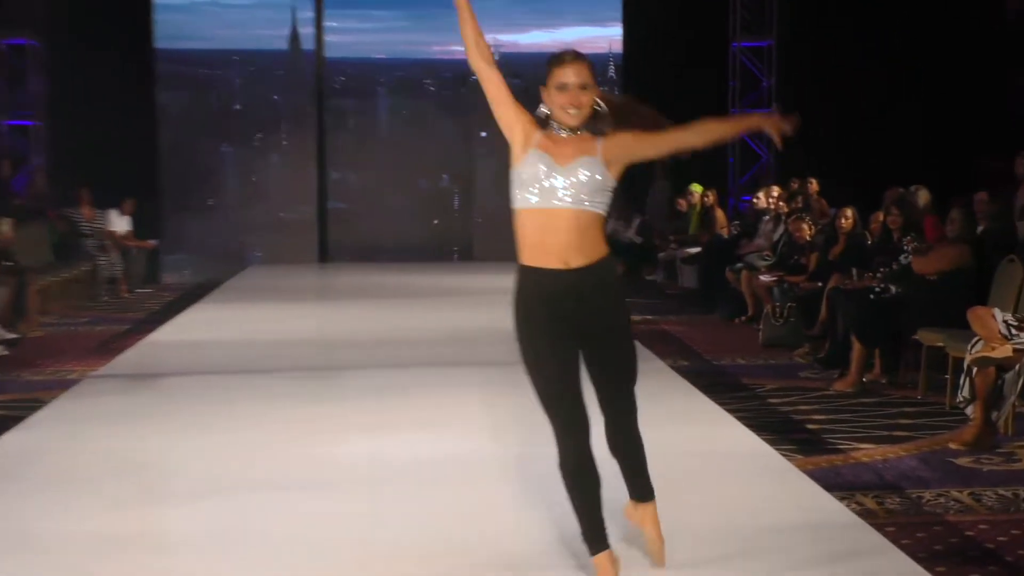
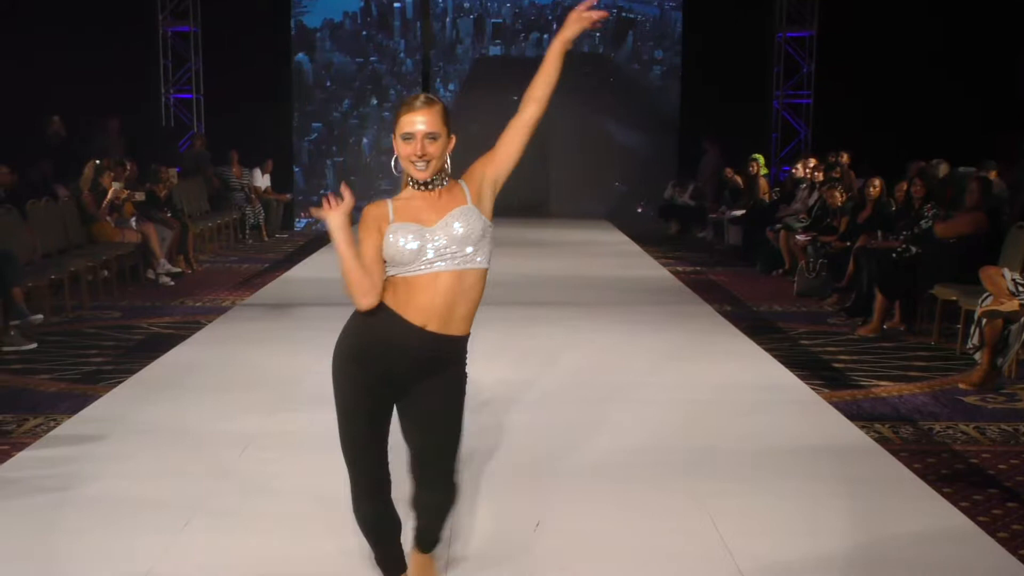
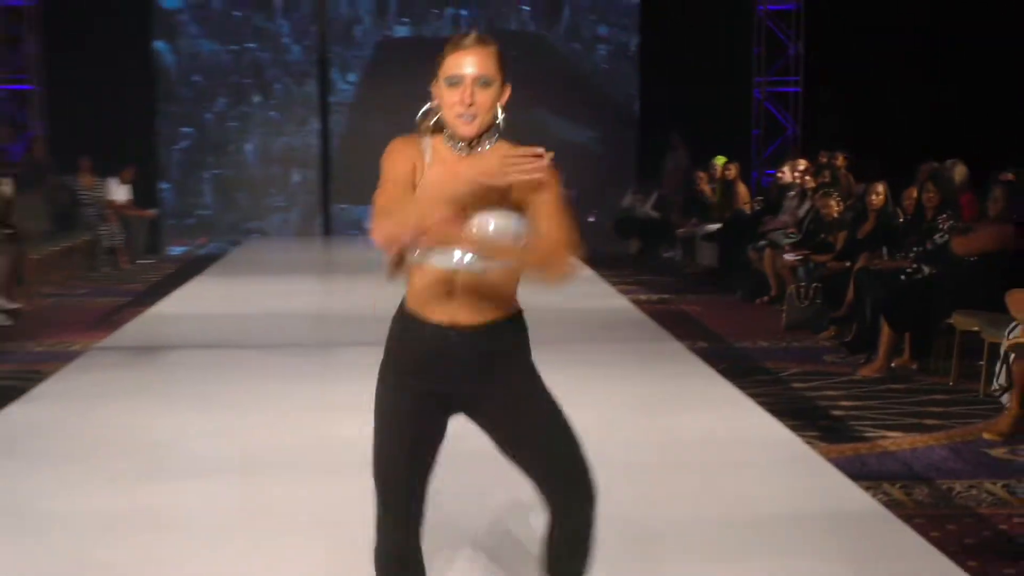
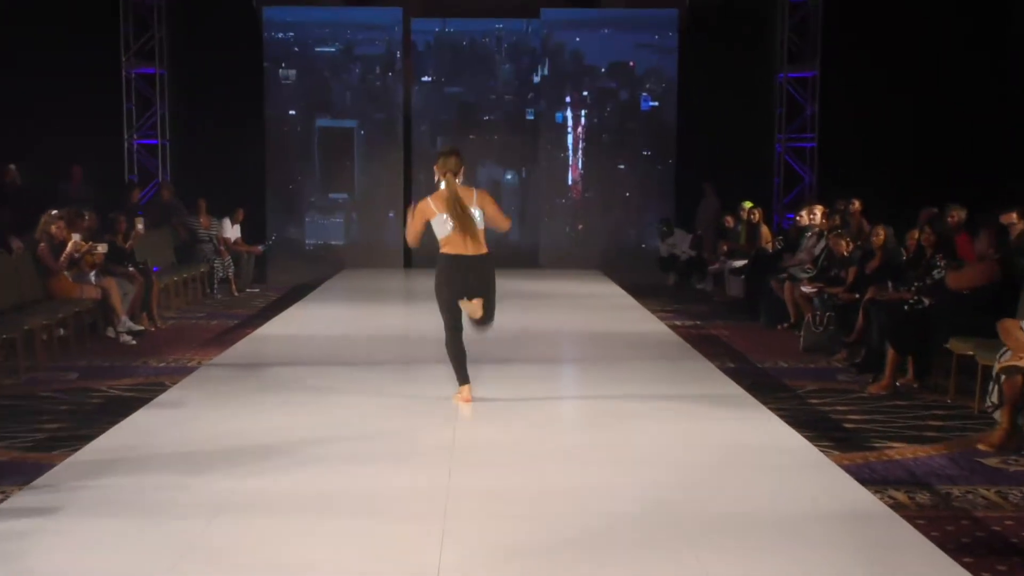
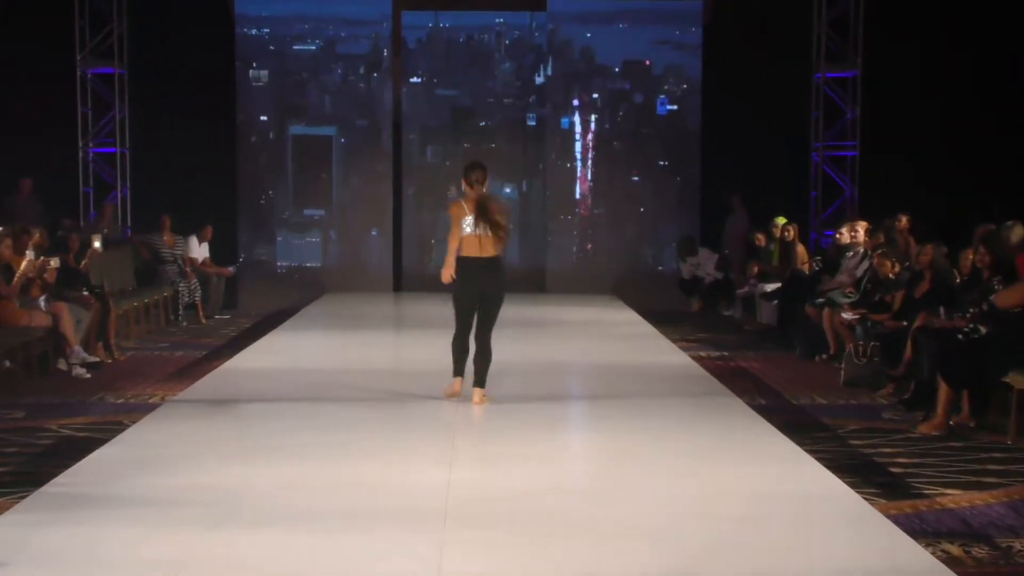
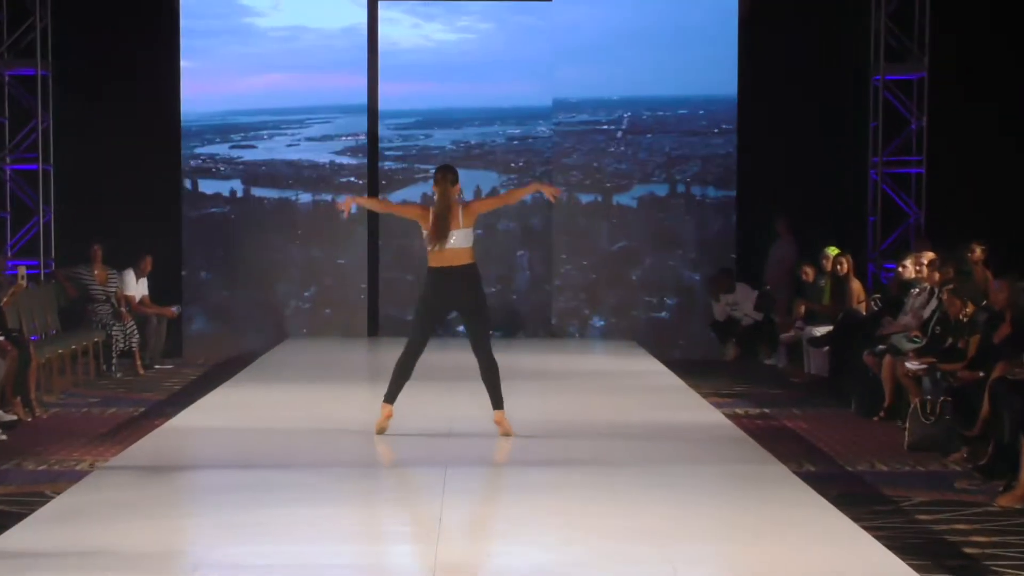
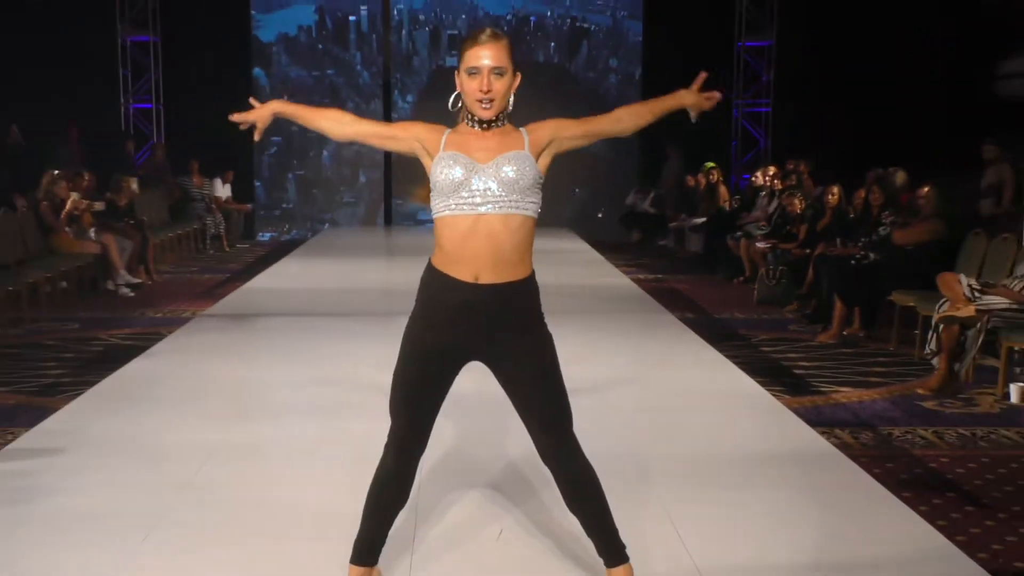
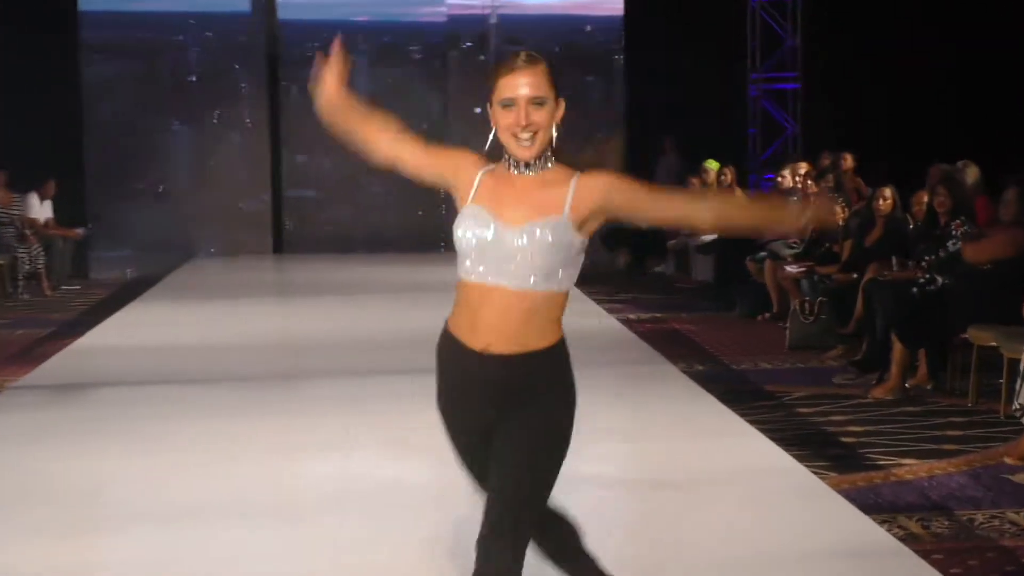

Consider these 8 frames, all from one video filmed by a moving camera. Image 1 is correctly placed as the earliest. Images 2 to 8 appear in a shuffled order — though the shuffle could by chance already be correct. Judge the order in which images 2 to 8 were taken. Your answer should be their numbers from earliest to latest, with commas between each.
8, 3, 7, 2, 4, 5, 6
